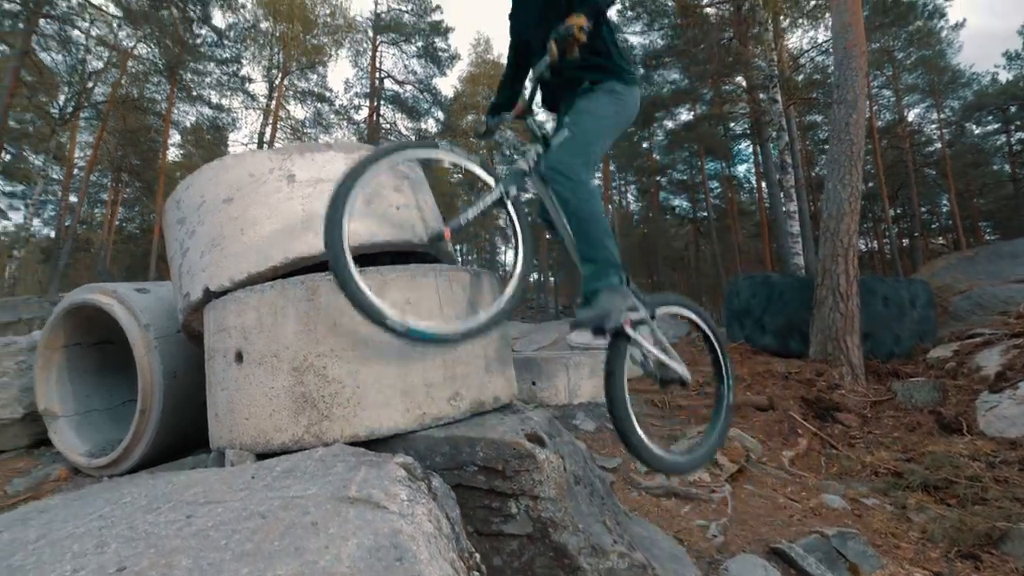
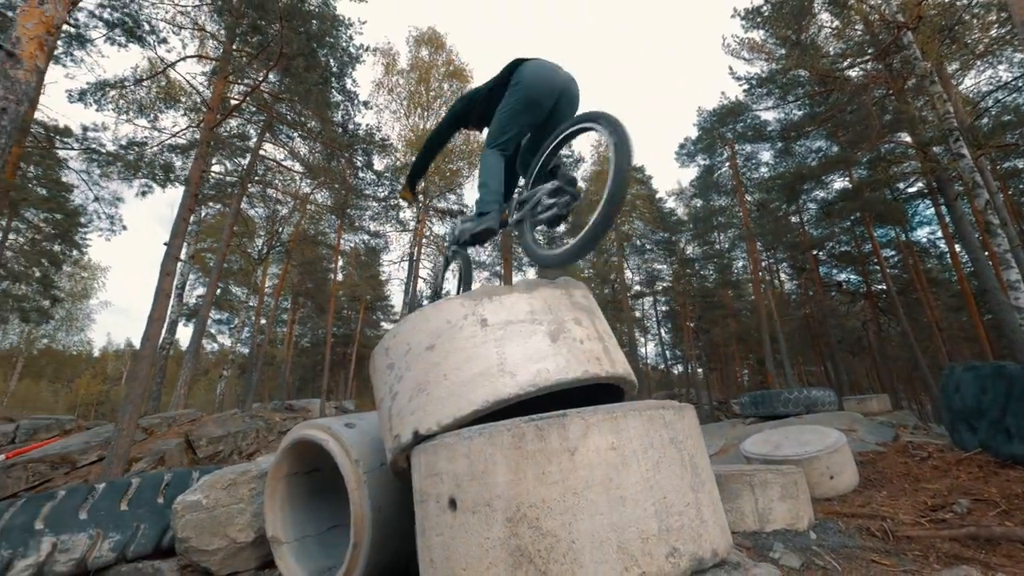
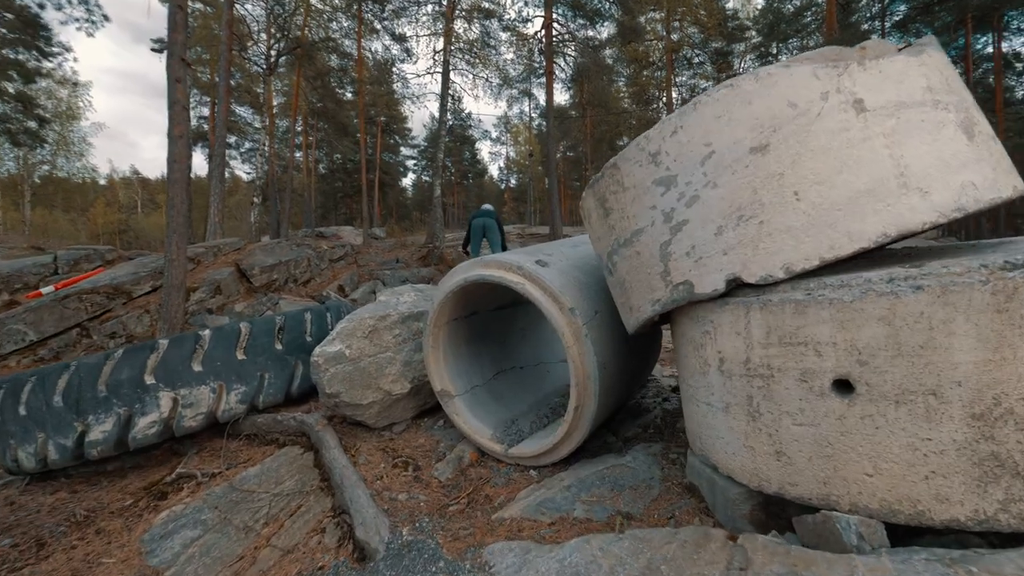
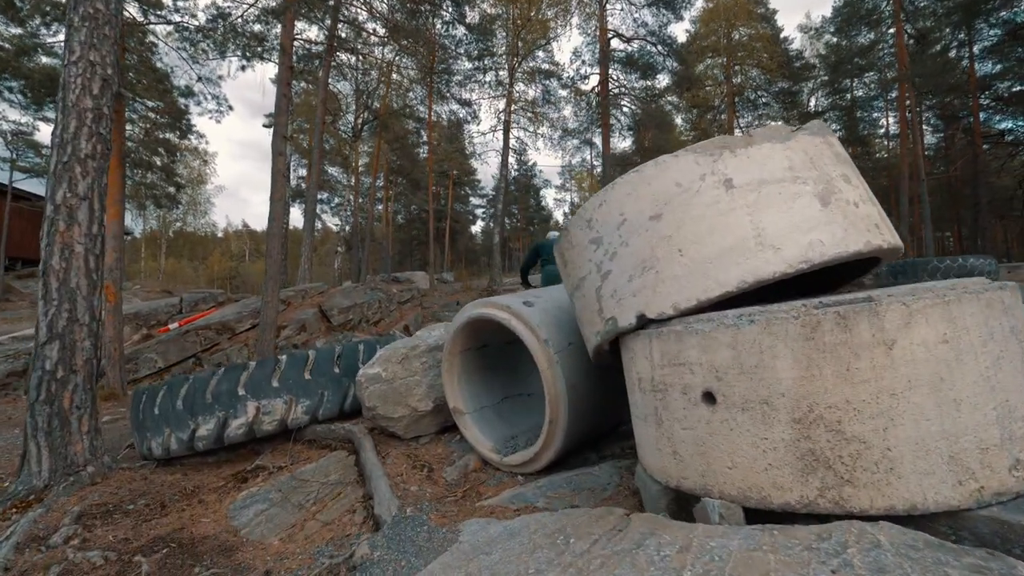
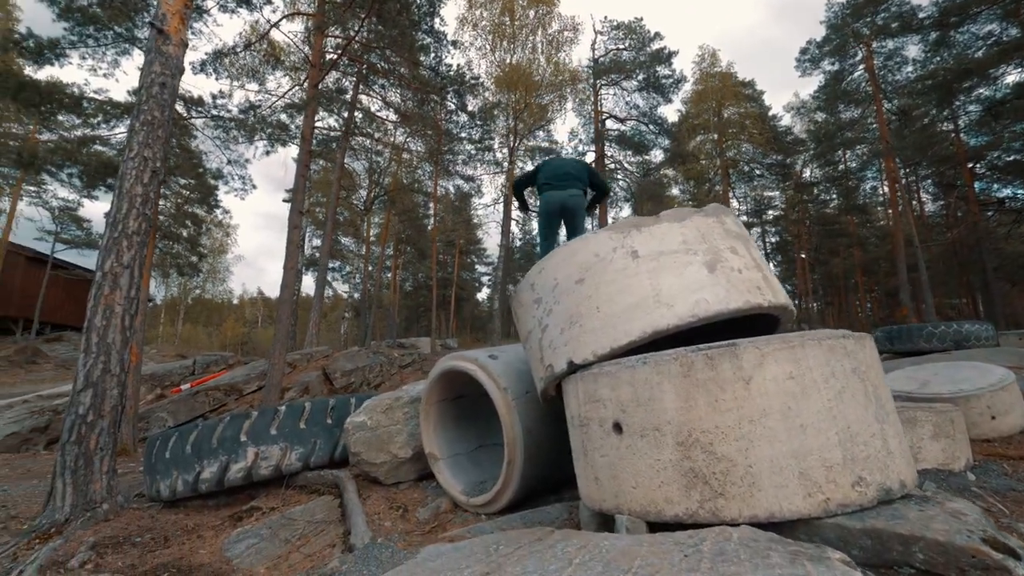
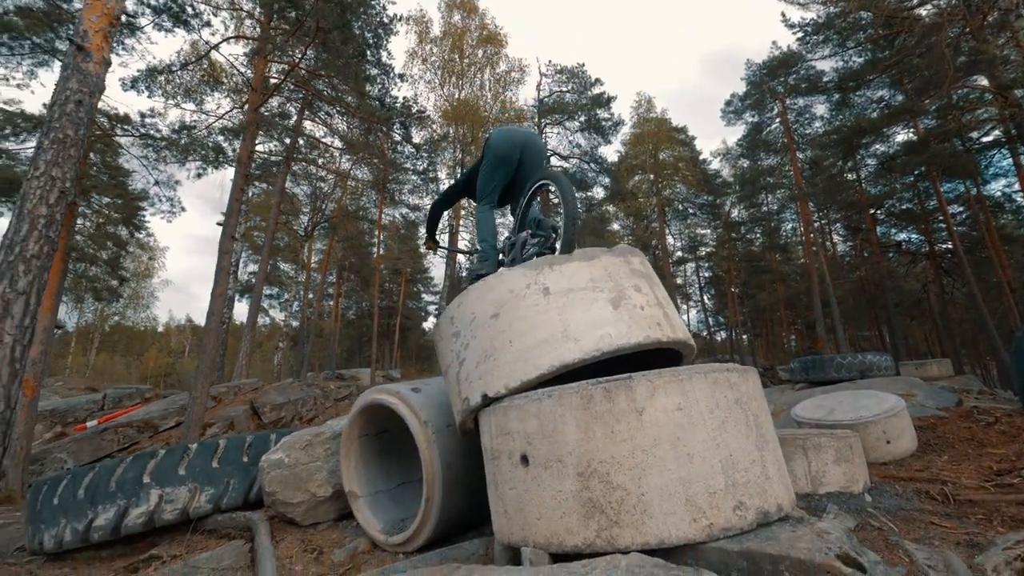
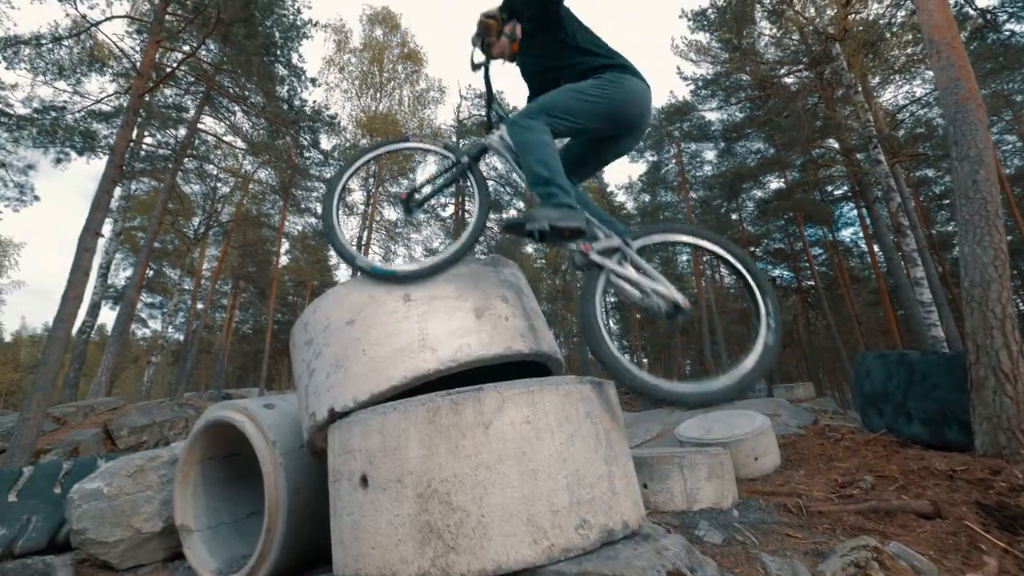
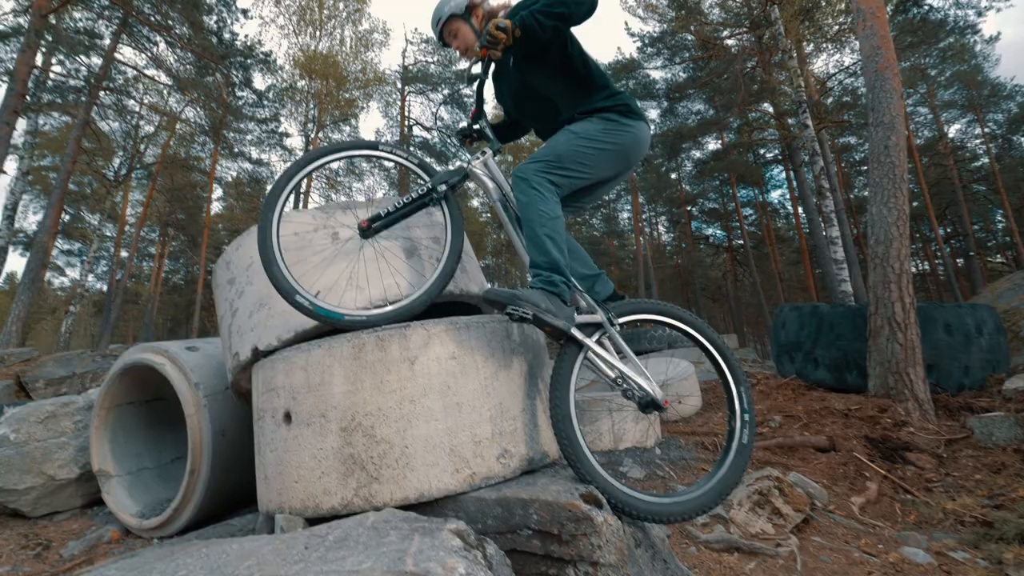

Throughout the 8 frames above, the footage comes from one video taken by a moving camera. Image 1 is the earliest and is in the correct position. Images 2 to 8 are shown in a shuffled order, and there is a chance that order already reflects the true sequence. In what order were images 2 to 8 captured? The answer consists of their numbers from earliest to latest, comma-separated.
8, 7, 2, 6, 5, 4, 3
